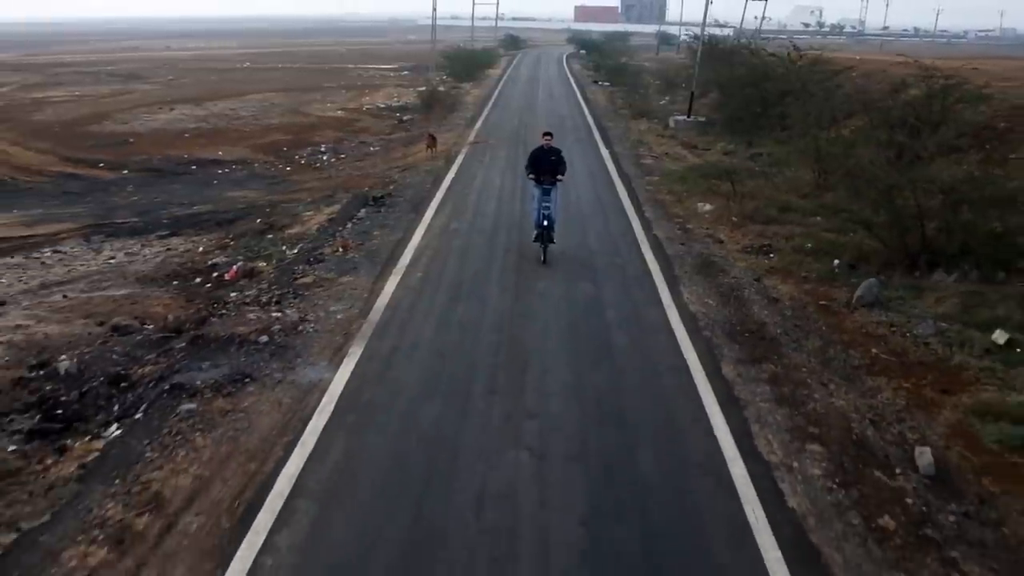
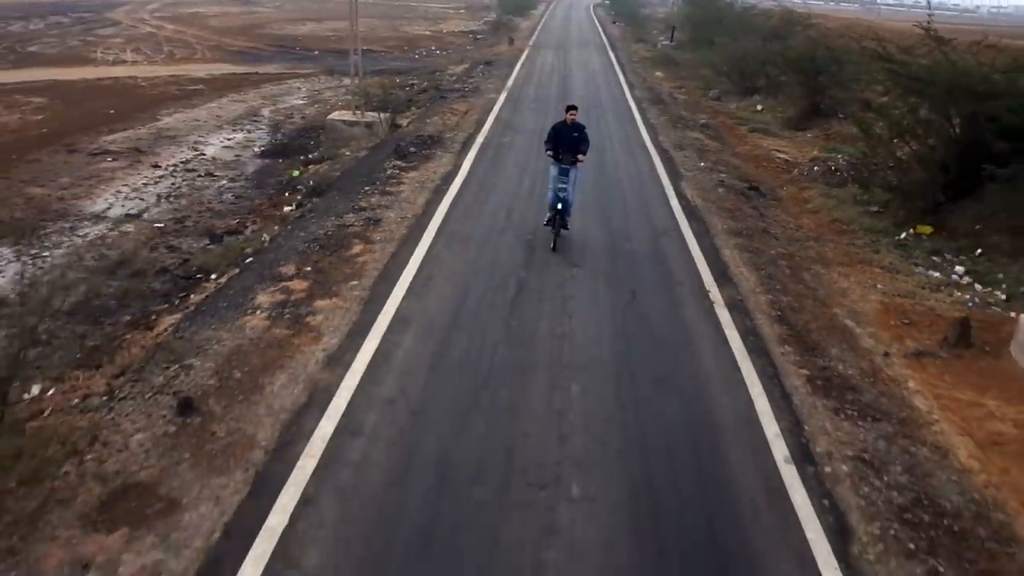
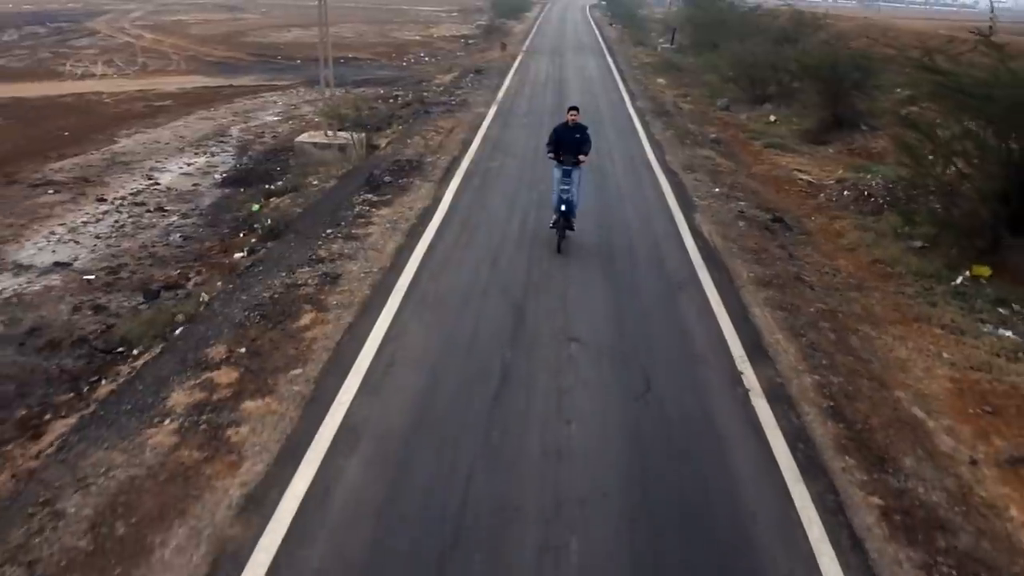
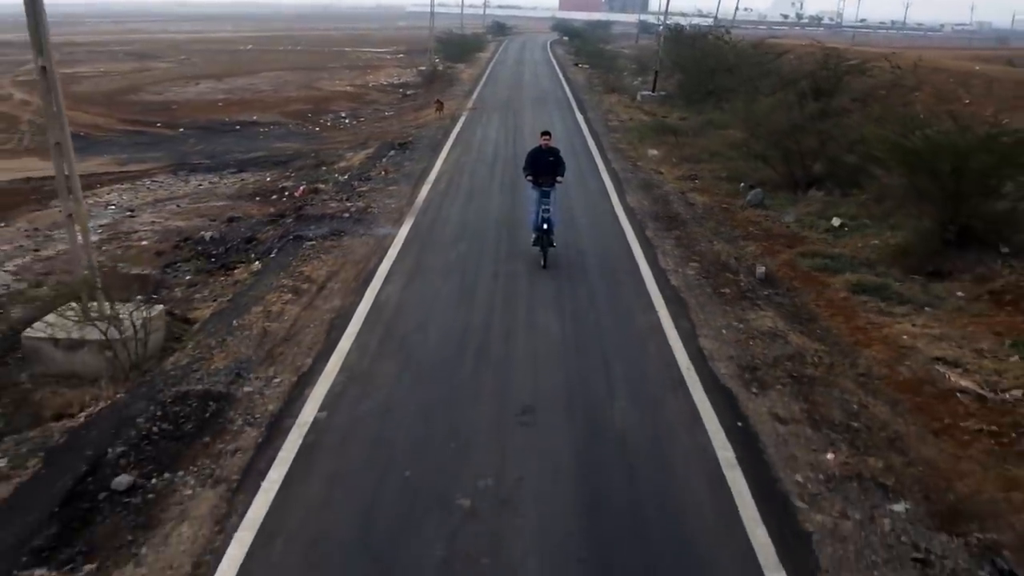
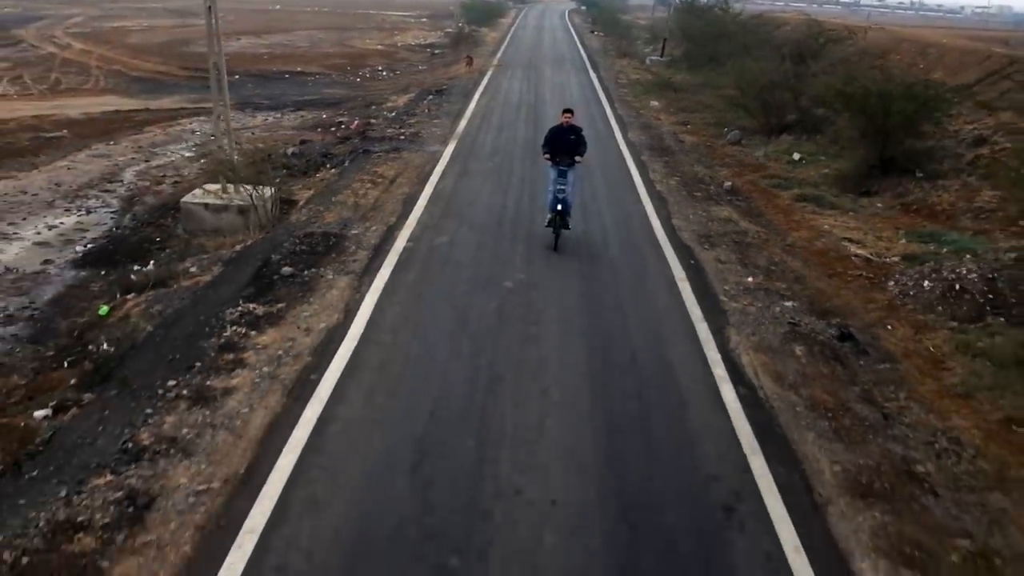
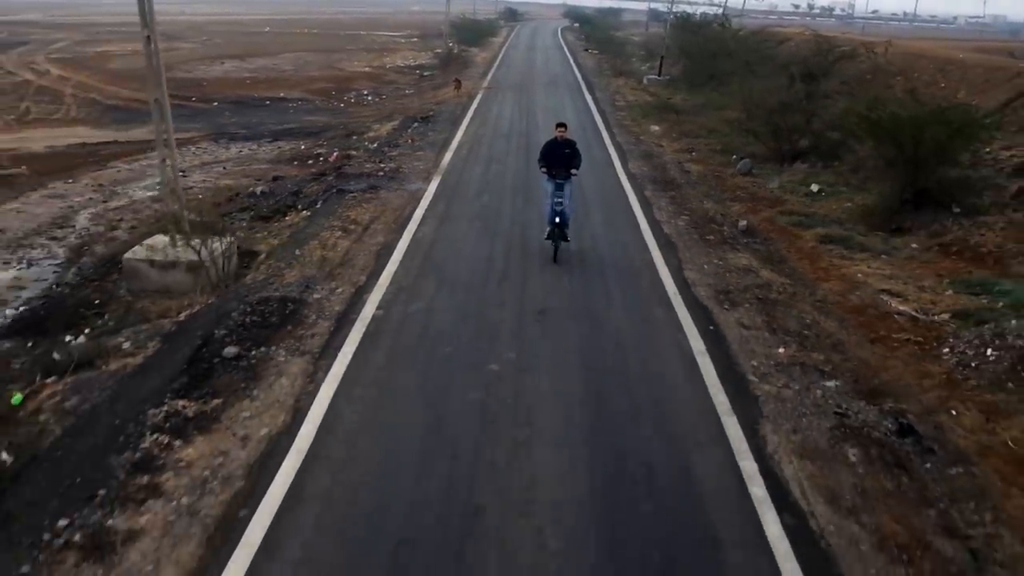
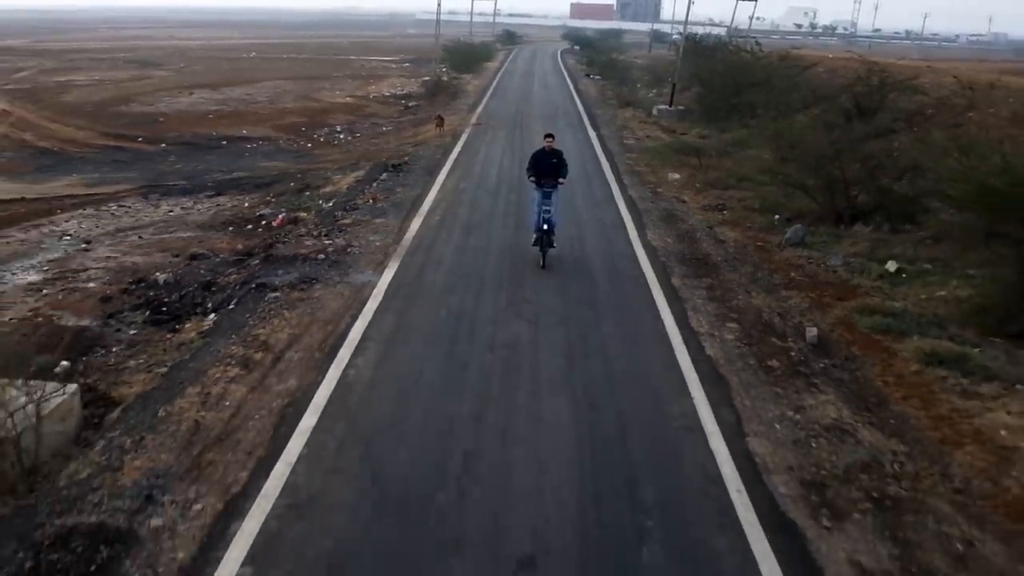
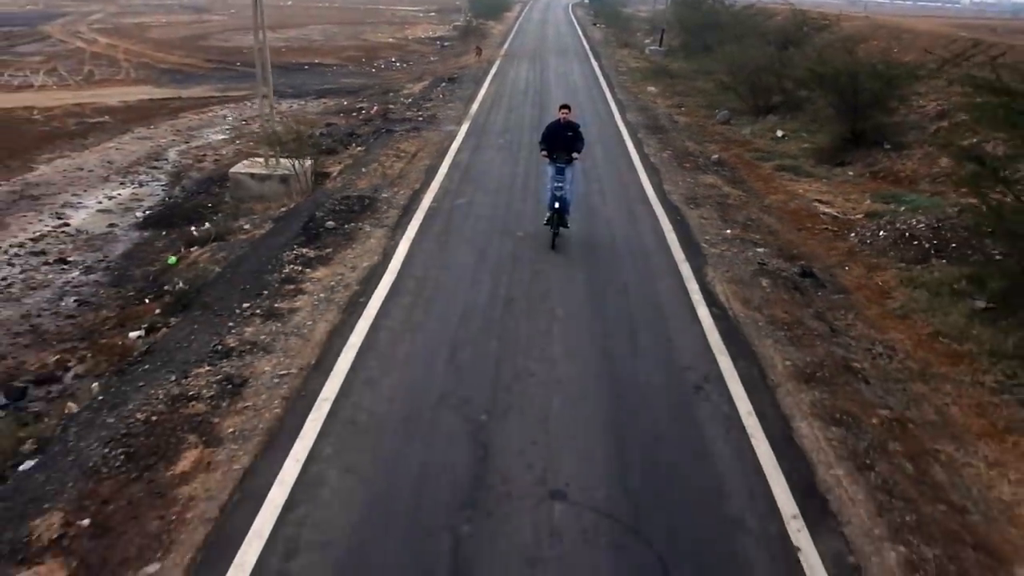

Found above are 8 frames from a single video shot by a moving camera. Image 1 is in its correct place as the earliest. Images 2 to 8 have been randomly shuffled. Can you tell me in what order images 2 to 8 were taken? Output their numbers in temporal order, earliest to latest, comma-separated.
7, 4, 6, 5, 8, 3, 2
